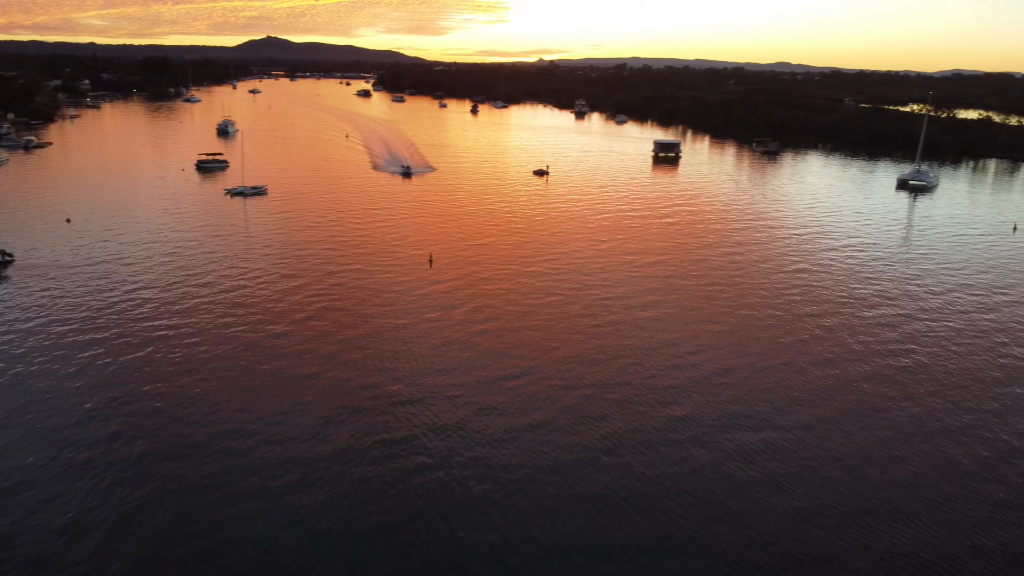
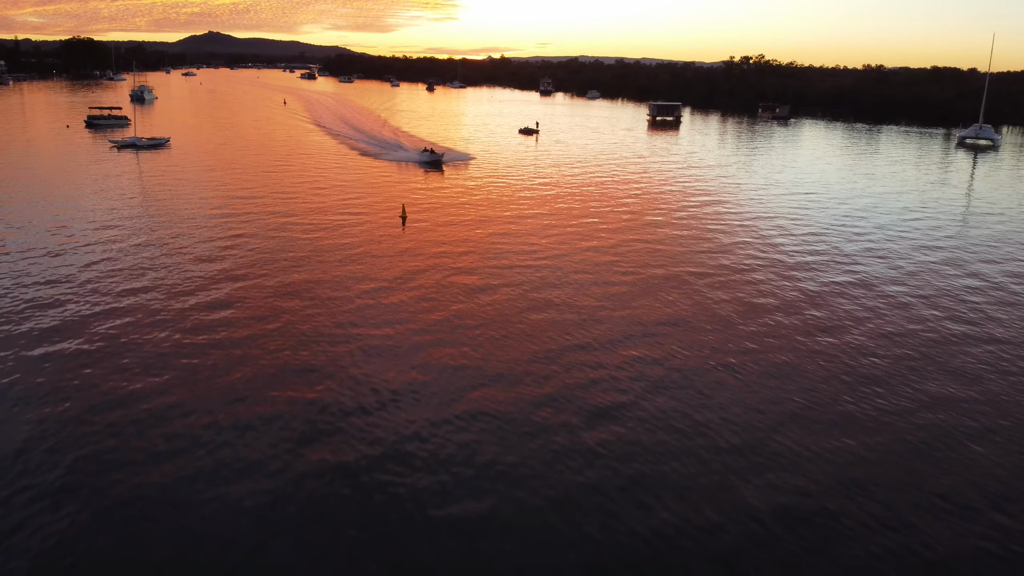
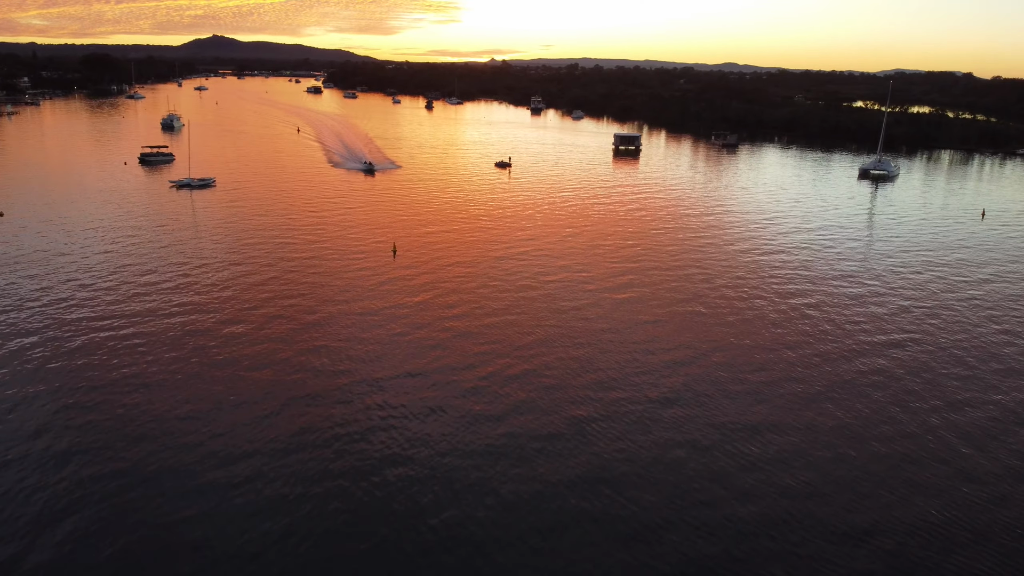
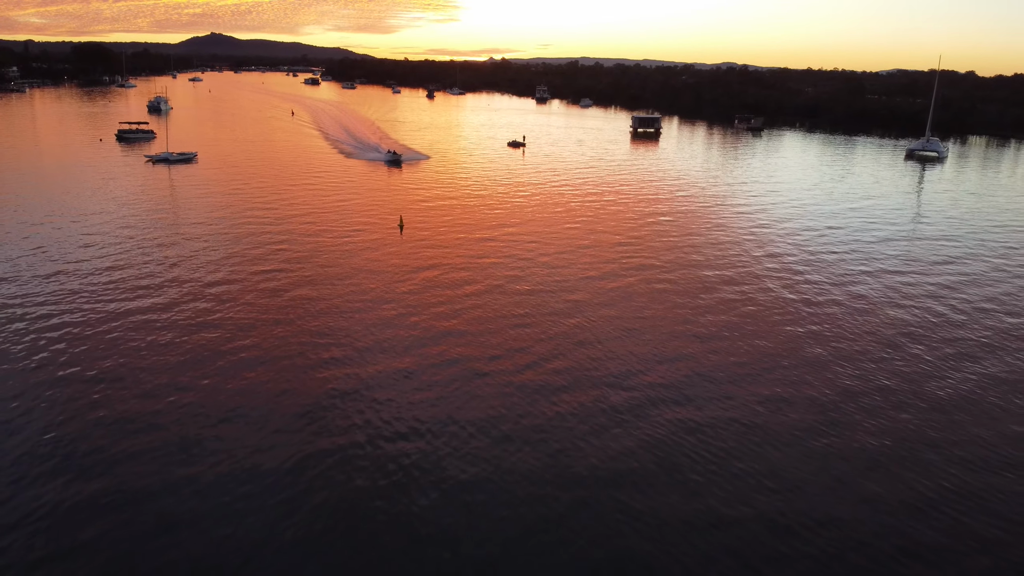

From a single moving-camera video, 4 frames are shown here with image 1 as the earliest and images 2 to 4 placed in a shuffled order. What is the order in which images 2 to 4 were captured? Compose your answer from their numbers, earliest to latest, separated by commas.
3, 4, 2
